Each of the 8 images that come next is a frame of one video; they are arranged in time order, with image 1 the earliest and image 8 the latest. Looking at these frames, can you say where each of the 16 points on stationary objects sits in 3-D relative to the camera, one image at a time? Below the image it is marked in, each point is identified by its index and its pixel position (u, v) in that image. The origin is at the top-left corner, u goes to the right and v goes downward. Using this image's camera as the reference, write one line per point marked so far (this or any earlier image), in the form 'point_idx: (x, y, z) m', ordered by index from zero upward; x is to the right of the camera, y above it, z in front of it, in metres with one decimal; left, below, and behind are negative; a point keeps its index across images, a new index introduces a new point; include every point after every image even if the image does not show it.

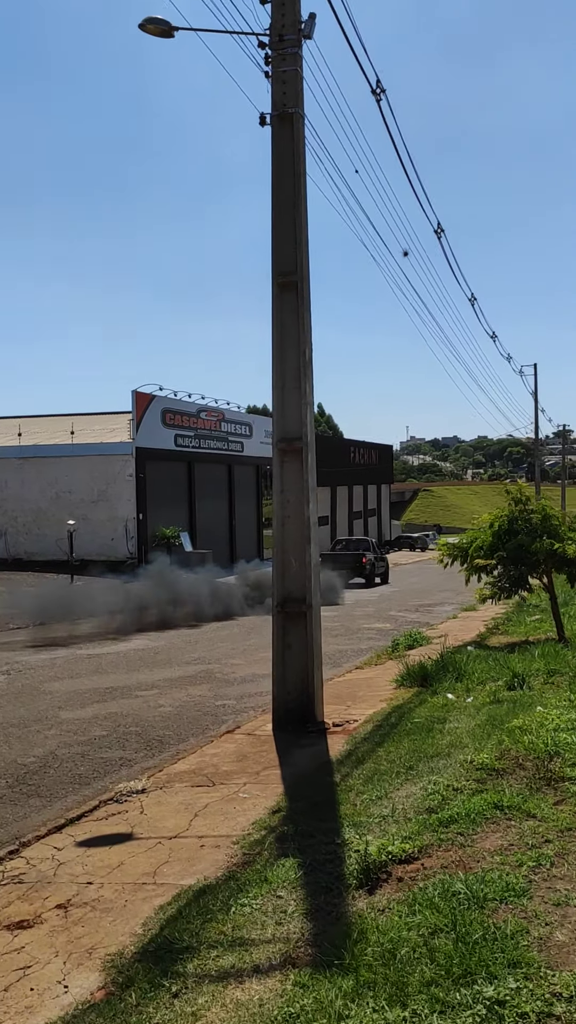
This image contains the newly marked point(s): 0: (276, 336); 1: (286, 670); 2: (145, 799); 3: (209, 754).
0: (-0.1, +1.4, +7.4) m
1: (0.0, -1.3, +7.5) m
2: (-0.8, -1.7, +5.5) m
3: (-0.6, -1.7, +6.6) m
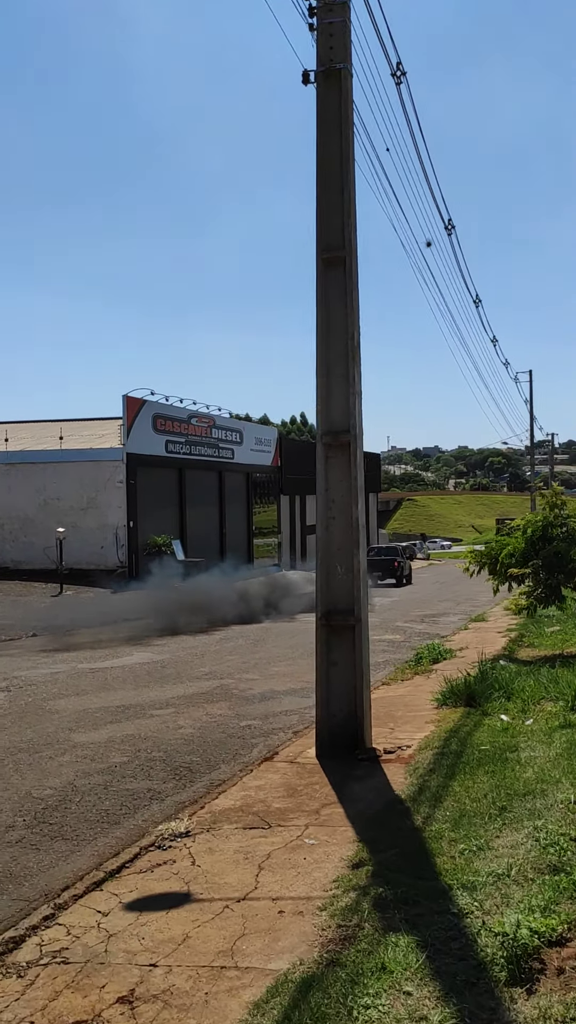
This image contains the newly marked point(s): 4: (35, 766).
0: (+0.2, +1.4, +6.7) m
1: (+0.3, -1.3, +6.7) m
2: (-0.5, -1.7, +4.7) m
3: (-0.2, -1.7, +5.8) m
4: (-1.9, -1.9, +6.9) m
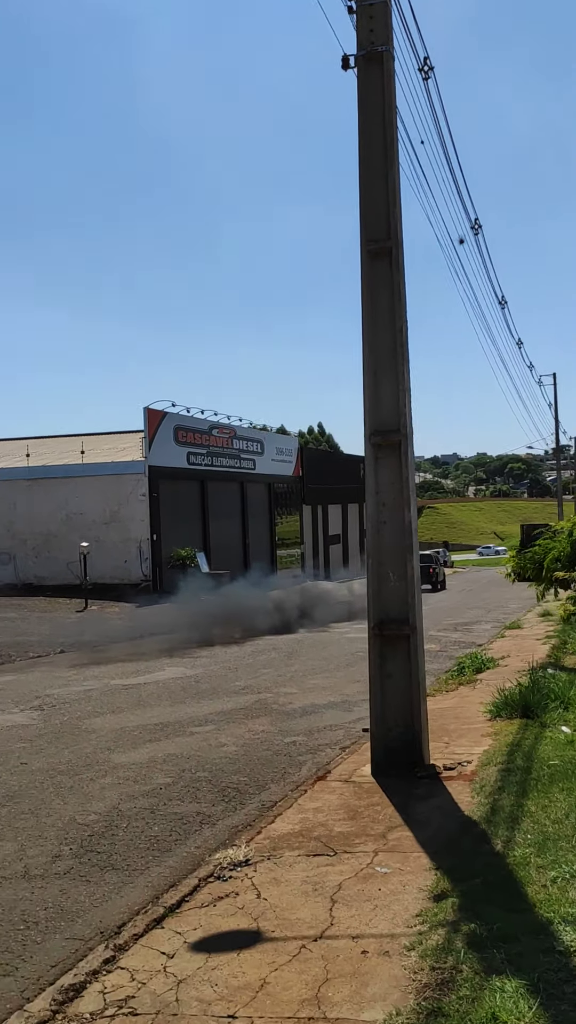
0: (+0.5, +1.4, +6.4) m
1: (+0.7, -1.3, +6.4) m
2: (-0.1, -1.7, +4.4) m
3: (+0.1, -1.8, +5.5) m
4: (-1.5, -2.0, +6.6) m
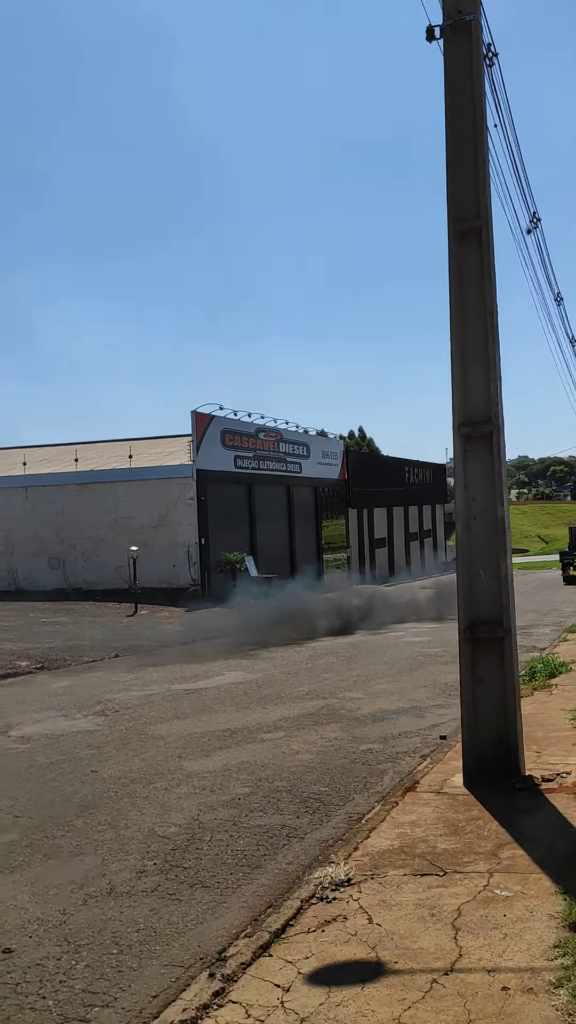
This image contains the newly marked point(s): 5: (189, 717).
0: (+1.1, +1.4, +6.0) m
1: (+1.2, -1.3, +6.0) m
2: (+0.4, -1.7, +4.1) m
3: (+0.7, -1.7, +5.2) m
4: (-0.9, -2.0, +6.4) m
5: (-1.0, -2.2, +9.8) m
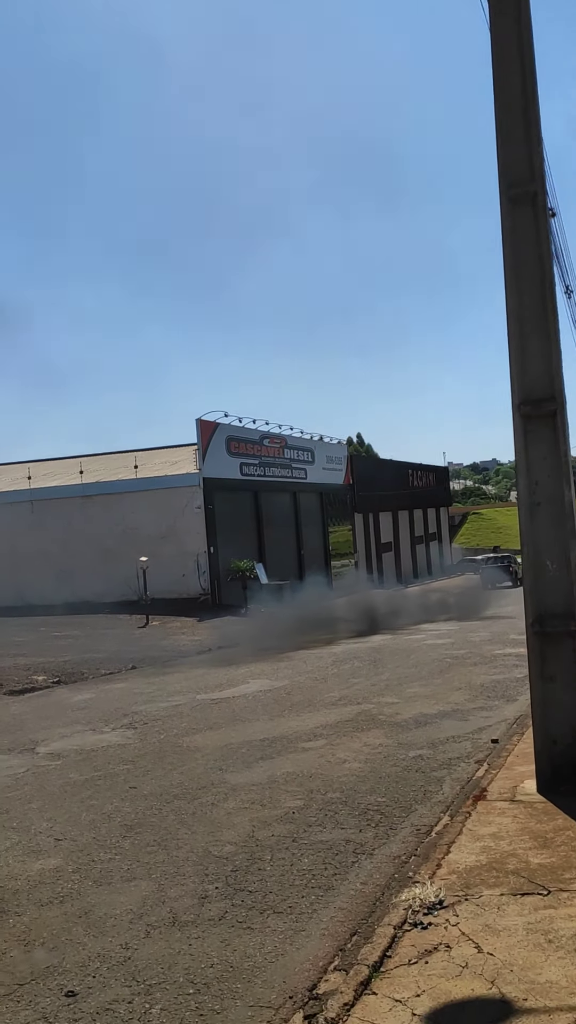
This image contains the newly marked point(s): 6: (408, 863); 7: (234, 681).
0: (+1.4, +1.5, +5.6) m
1: (+1.6, -1.2, +5.6) m
2: (+0.7, -1.6, +3.7) m
3: (+1.0, -1.7, +4.8) m
4: (-0.6, -2.0, +5.9) m
5: (-0.7, -2.2, +9.3) m
6: (+0.6, -1.8, +4.7) m
7: (-0.8, -2.4, +13.4) m
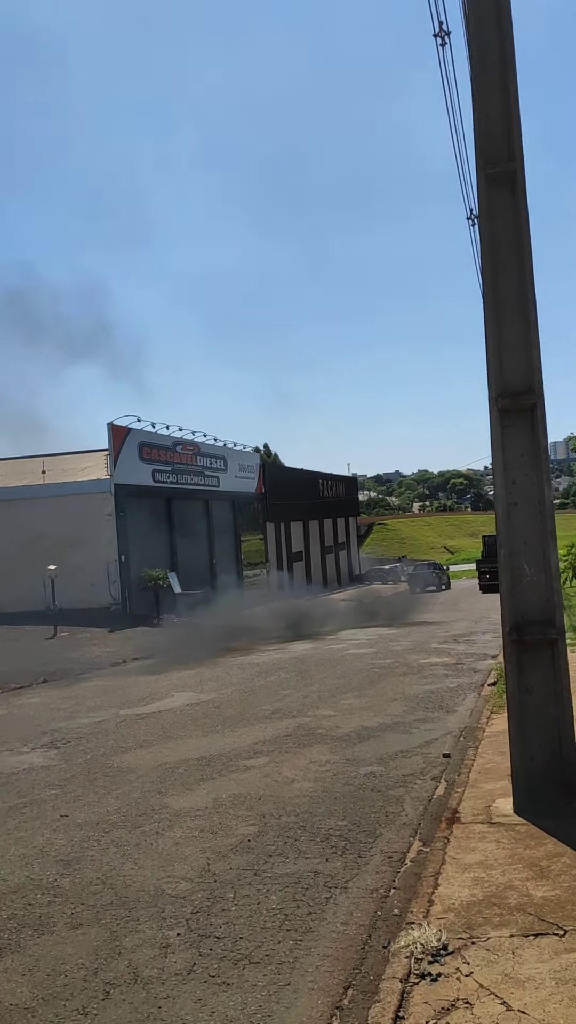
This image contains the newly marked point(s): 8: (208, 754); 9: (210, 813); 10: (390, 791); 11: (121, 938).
0: (+1.1, +1.5, +5.3) m
1: (+1.3, -1.2, +5.2) m
2: (+0.7, -1.6, +3.2) m
3: (+0.9, -1.7, +4.3) m
4: (-0.8, -1.9, +5.4) m
5: (-1.3, -2.2, +8.7) m
6: (+0.5, -1.8, +4.3) m
7: (-1.8, -2.5, +12.7) m
8: (-0.7, -2.1, +8.2) m
9: (-0.5, -2.0, +6.2) m
10: (+0.7, -2.0, +6.6) m
11: (-0.7, -1.9, +4.1) m
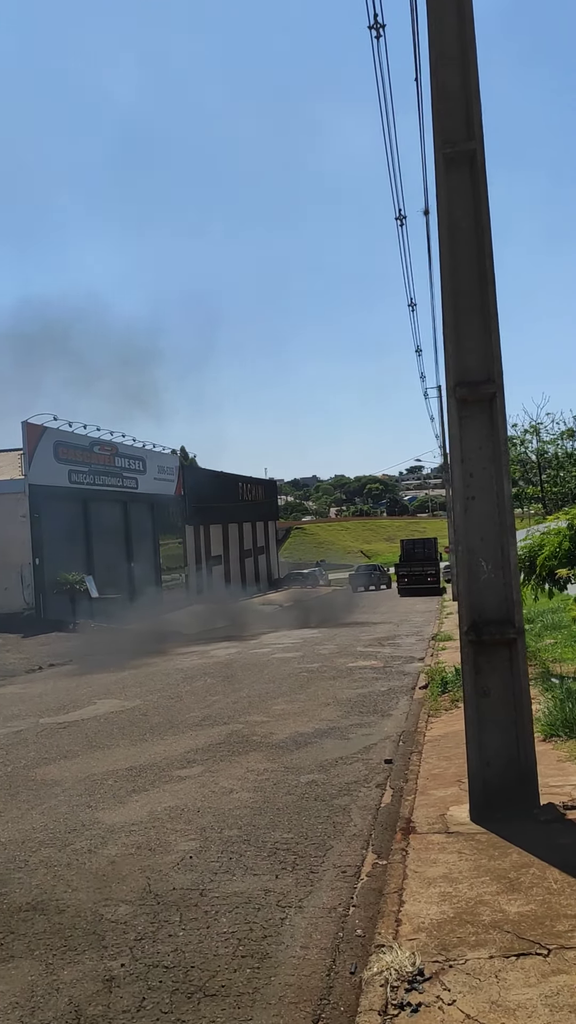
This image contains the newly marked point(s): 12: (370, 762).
0: (+0.9, +1.5, +5.1) m
1: (+1.1, -1.2, +5.0) m
2: (+0.6, -1.6, +3.0) m
3: (+0.7, -1.6, +4.1) m
4: (-1.1, -1.9, +4.9) m
5: (-1.9, -2.2, +8.3) m
6: (+0.3, -1.7, +4.0) m
7: (-2.7, -2.5, +12.2) m
8: (-1.2, -2.1, +7.8) m
9: (-0.9, -2.0, +5.8) m
10: (+0.3, -1.9, +6.3) m
11: (-0.9, -1.8, +3.7) m
12: (+0.7, -2.0, +7.4) m
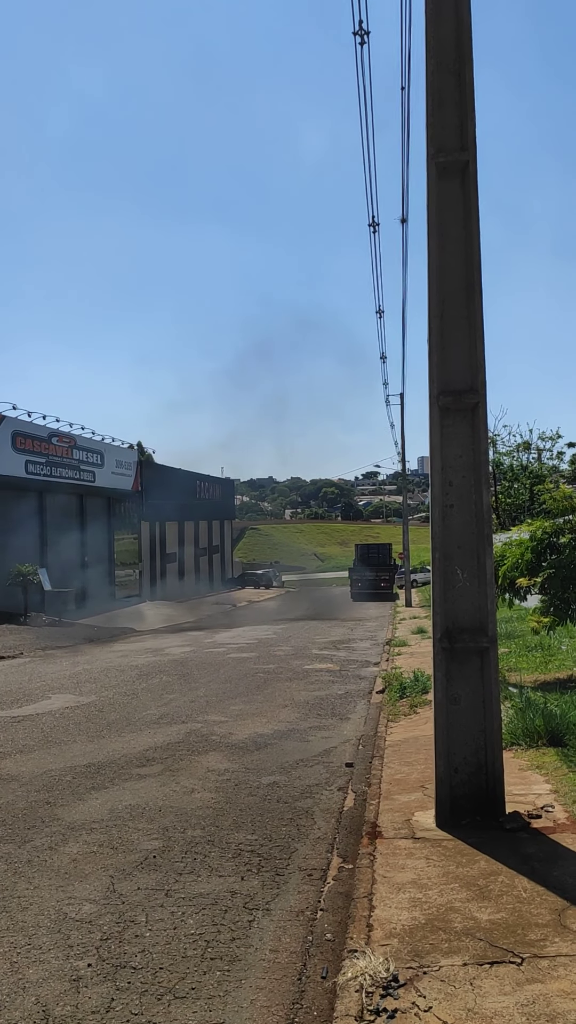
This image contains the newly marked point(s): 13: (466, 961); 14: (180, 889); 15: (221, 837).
0: (+0.8, +1.5, +5.1) m
1: (+0.9, -1.2, +5.0) m
2: (+0.5, -1.6, +3.0) m
3: (+0.5, -1.6, +4.1) m
4: (-1.3, -1.9, +4.9) m
5: (-2.2, -2.1, +8.1) m
6: (+0.1, -1.7, +4.0) m
7: (-3.3, -2.4, +12.0) m
8: (-1.6, -2.1, +7.7) m
9: (-1.1, -1.9, +5.7) m
10: (+0.1, -2.0, +6.3) m
11: (-1.0, -1.8, +3.6) m
12: (+0.3, -2.0, +7.4) m
13: (+0.6, -1.6, +3.3) m
14: (-0.5, -1.8, +4.5) m
15: (-0.4, -1.9, +5.4) m
